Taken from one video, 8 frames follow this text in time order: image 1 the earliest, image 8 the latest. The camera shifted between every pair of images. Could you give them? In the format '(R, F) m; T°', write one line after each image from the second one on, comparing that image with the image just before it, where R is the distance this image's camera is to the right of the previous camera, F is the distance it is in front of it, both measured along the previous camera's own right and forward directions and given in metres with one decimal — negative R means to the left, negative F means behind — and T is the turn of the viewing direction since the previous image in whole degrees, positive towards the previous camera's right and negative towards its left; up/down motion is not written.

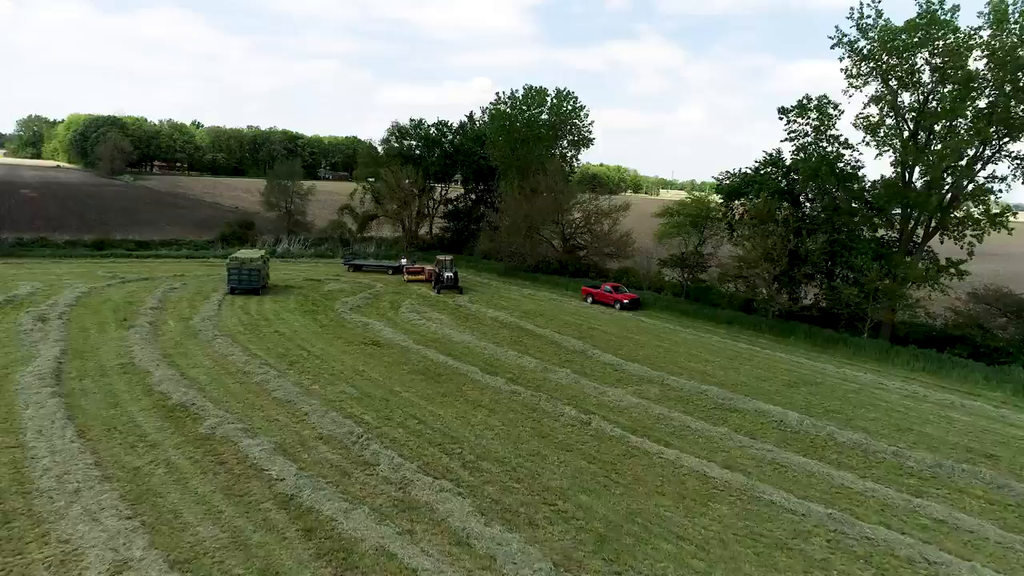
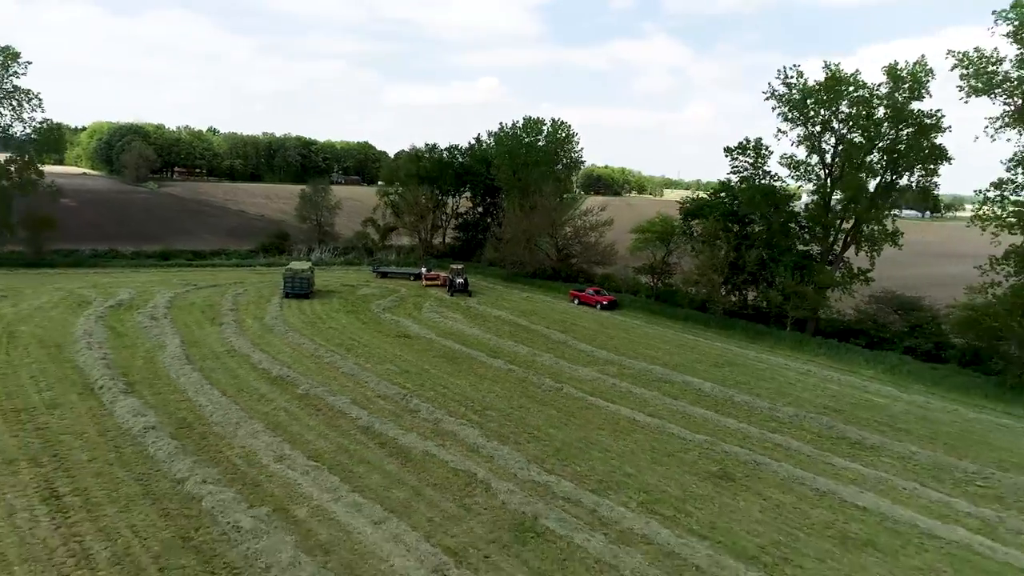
(+0.2, -3.1) m; -1°
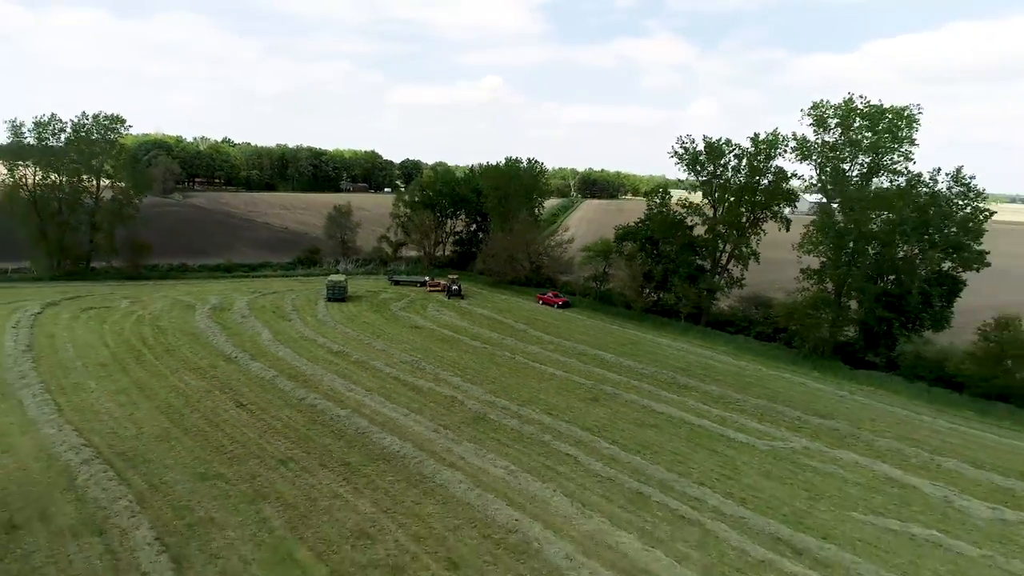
(+0.8, -6.1) m; 0°
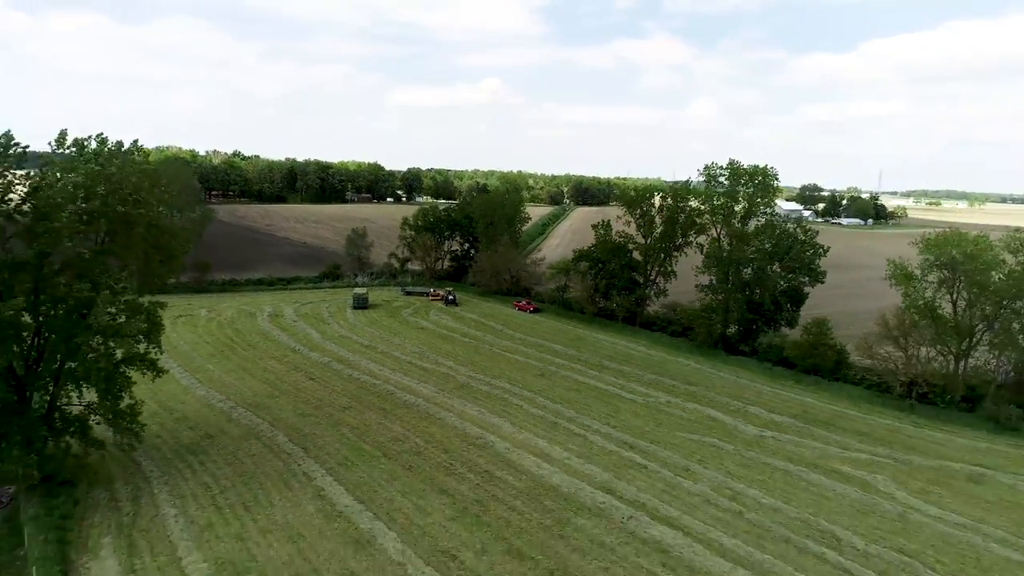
(+0.7, -6.9) m; 0°
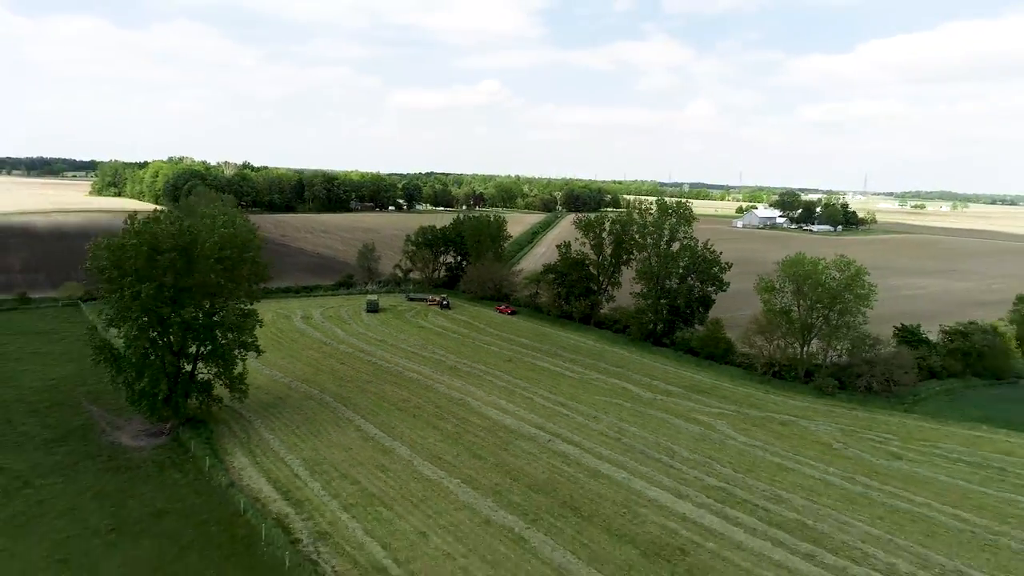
(+0.9, -7.4) m; 0°
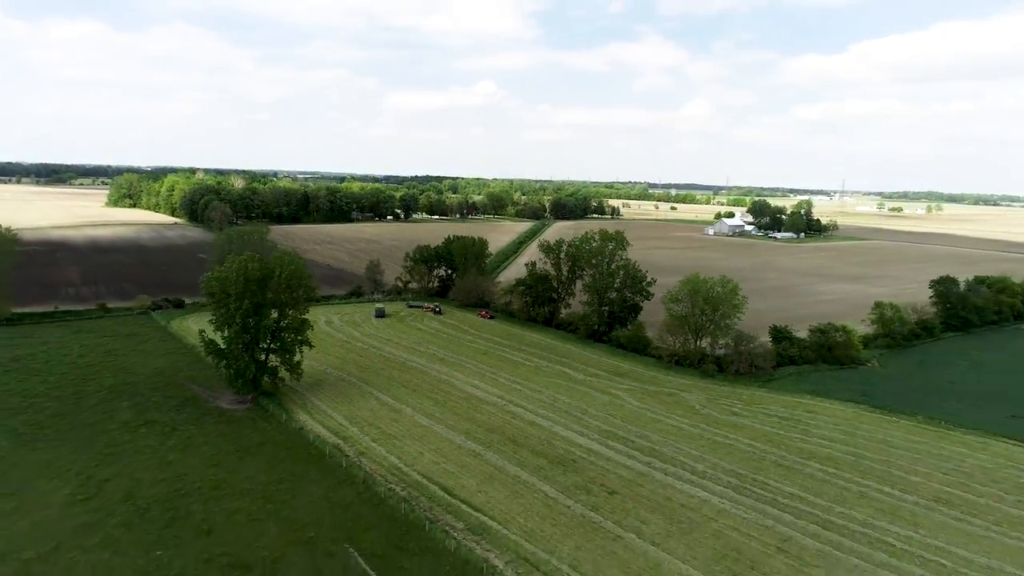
(+1.2, -9.6) m; 0°
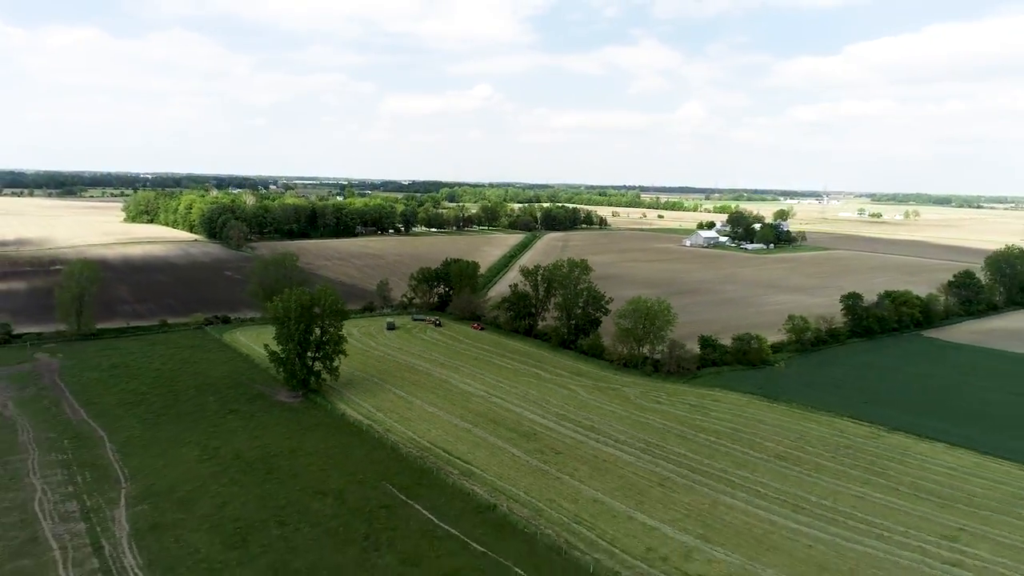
(+0.9, -10.2) m; 0°
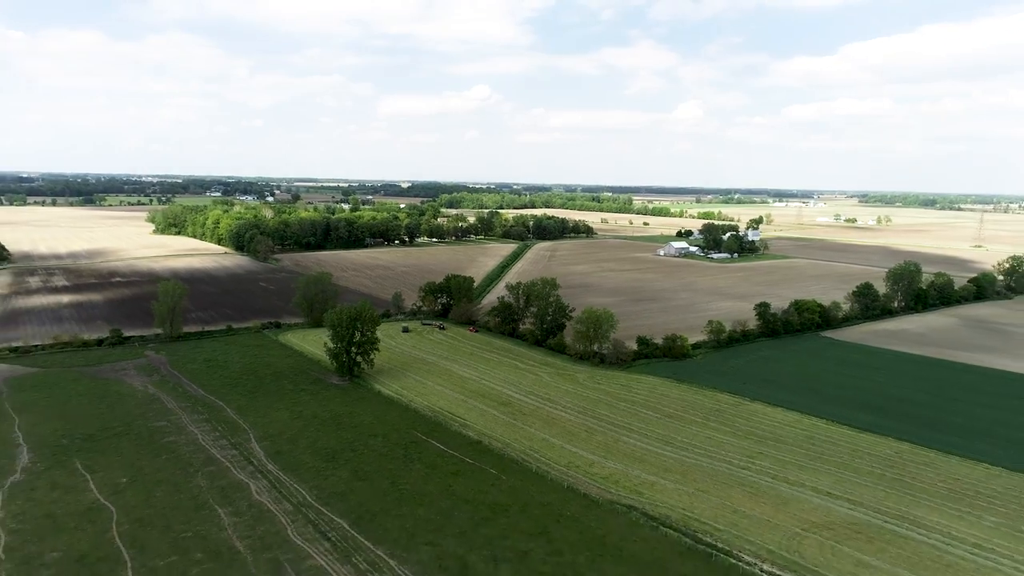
(+1.2, -16.3) m; 0°
